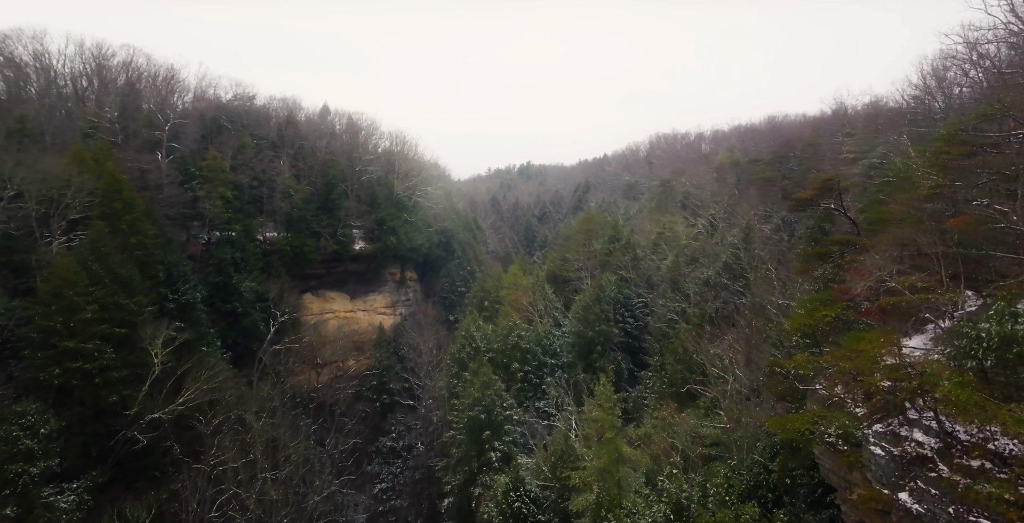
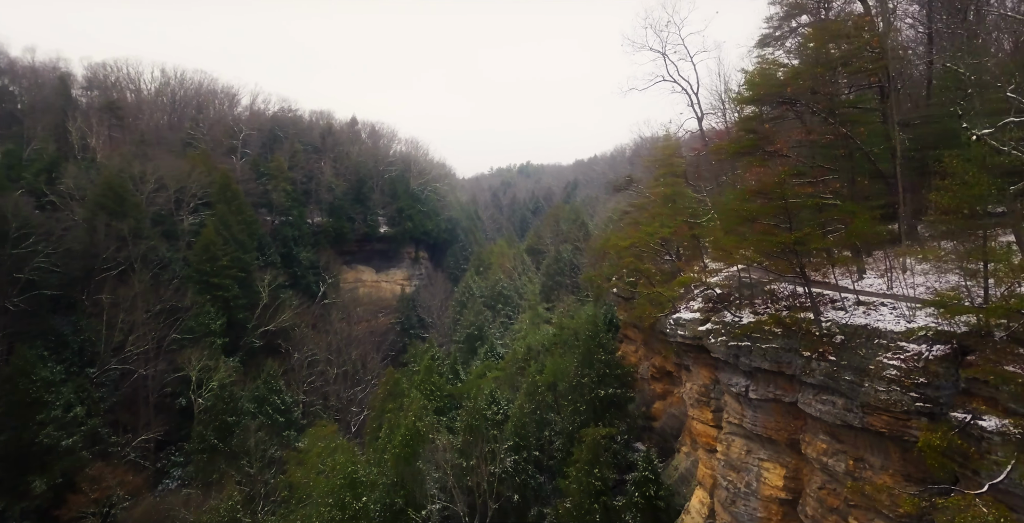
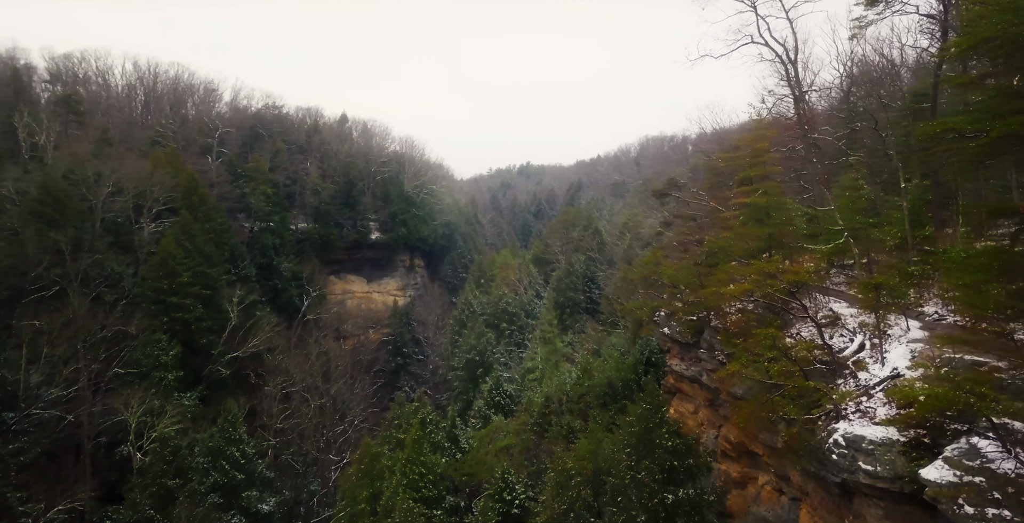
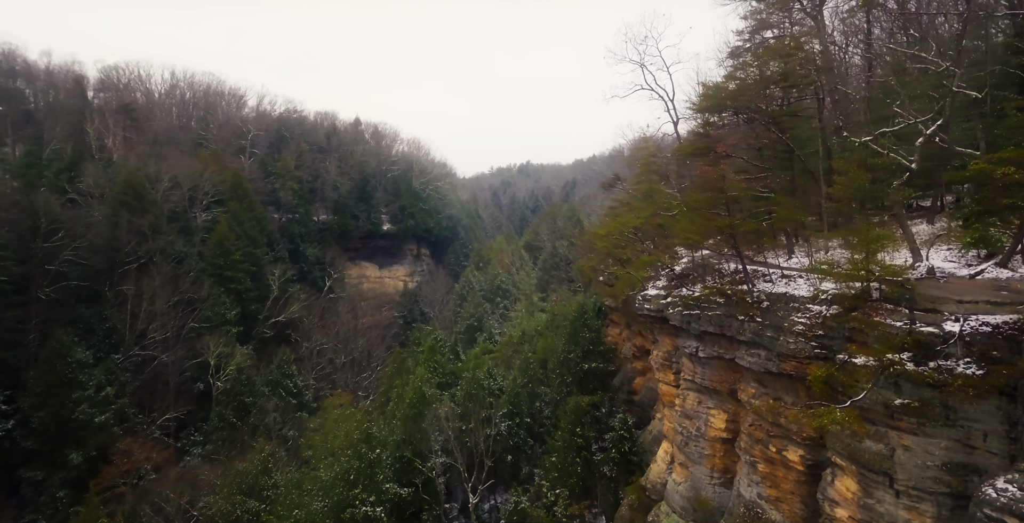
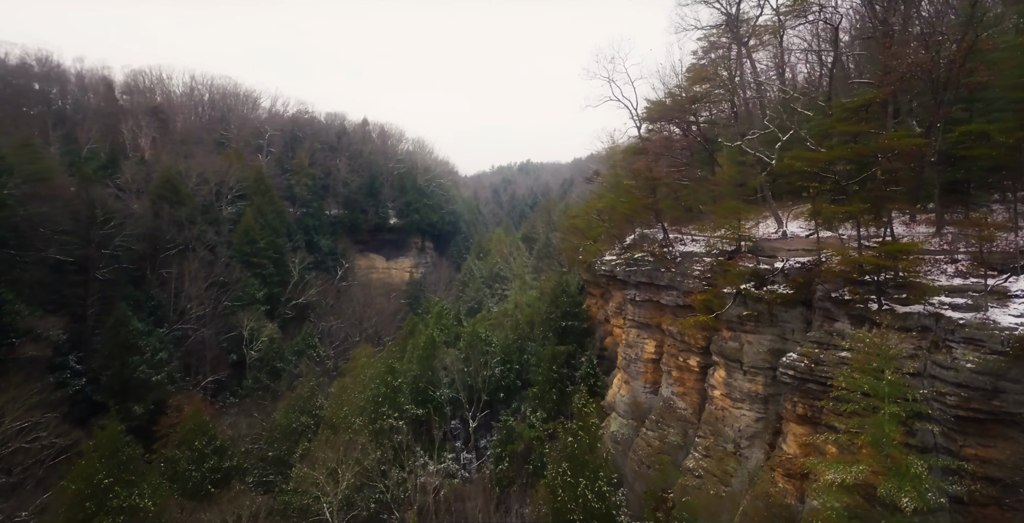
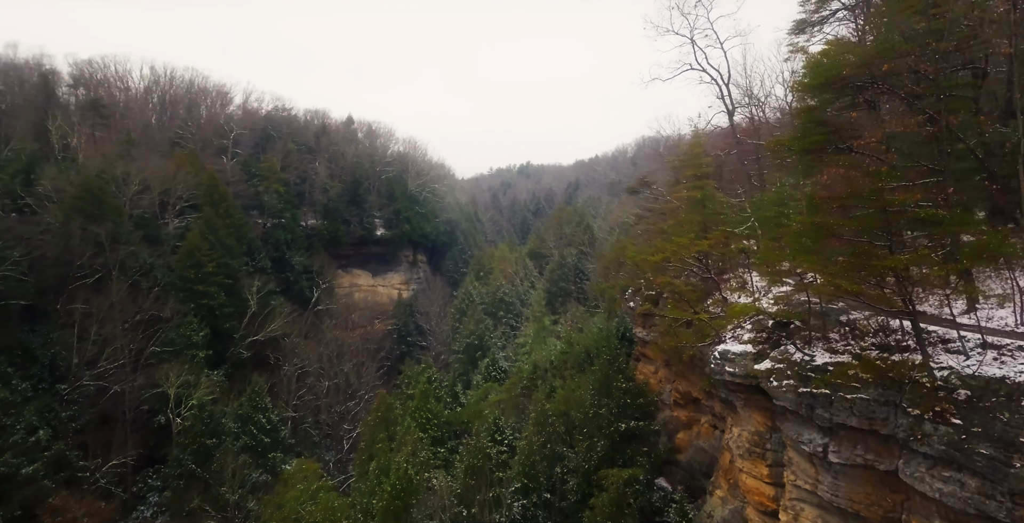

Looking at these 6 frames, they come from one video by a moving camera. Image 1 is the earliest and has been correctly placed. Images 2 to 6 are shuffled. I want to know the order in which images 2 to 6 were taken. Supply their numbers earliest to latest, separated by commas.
3, 6, 2, 4, 5
